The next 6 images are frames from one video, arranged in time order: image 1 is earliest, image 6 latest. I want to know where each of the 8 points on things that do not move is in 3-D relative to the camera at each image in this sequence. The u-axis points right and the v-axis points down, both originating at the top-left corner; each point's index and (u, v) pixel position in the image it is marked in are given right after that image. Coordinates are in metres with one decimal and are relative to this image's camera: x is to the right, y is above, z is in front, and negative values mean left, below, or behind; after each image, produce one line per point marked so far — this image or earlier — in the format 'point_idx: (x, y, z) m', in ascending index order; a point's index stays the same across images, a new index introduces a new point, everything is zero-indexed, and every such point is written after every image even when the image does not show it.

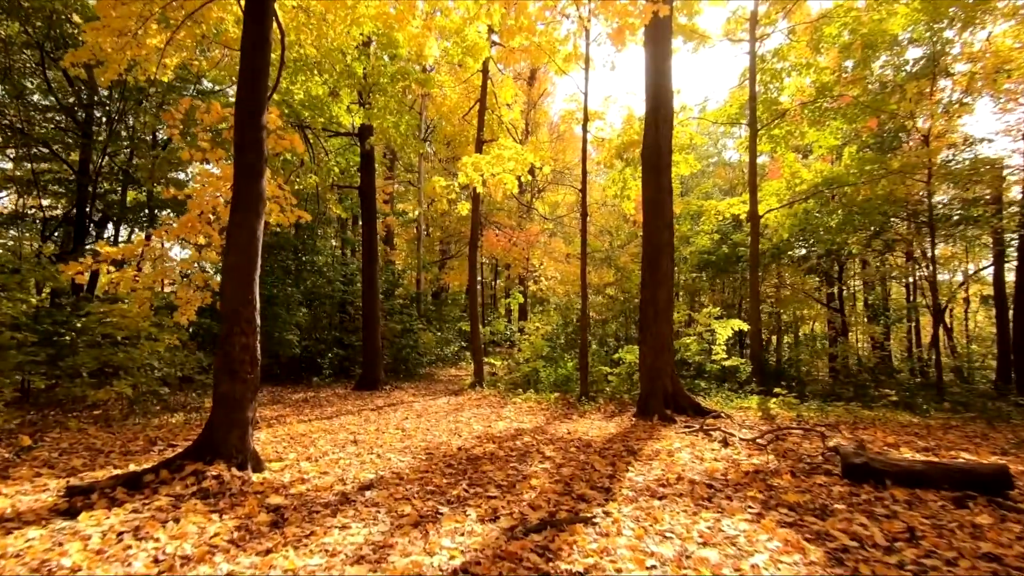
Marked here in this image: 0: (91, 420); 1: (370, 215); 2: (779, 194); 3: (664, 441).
0: (-5.3, -1.7, +6.0) m
1: (-3.5, +1.8, +11.6) m
2: (+7.7, +2.7, +13.7) m
3: (+1.8, -1.8, +5.7) m
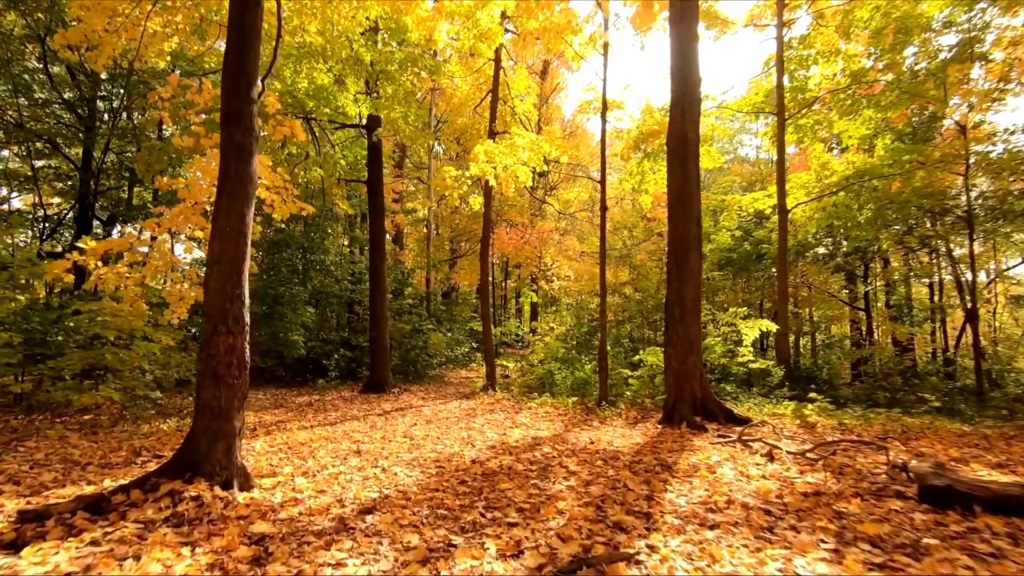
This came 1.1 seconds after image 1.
0: (-5.1, -1.6, +5.6) m
1: (-3.1, +1.8, +11.2) m
2: (+8.1, +2.7, +13.0) m
3: (+2.0, -1.8, +5.1) m
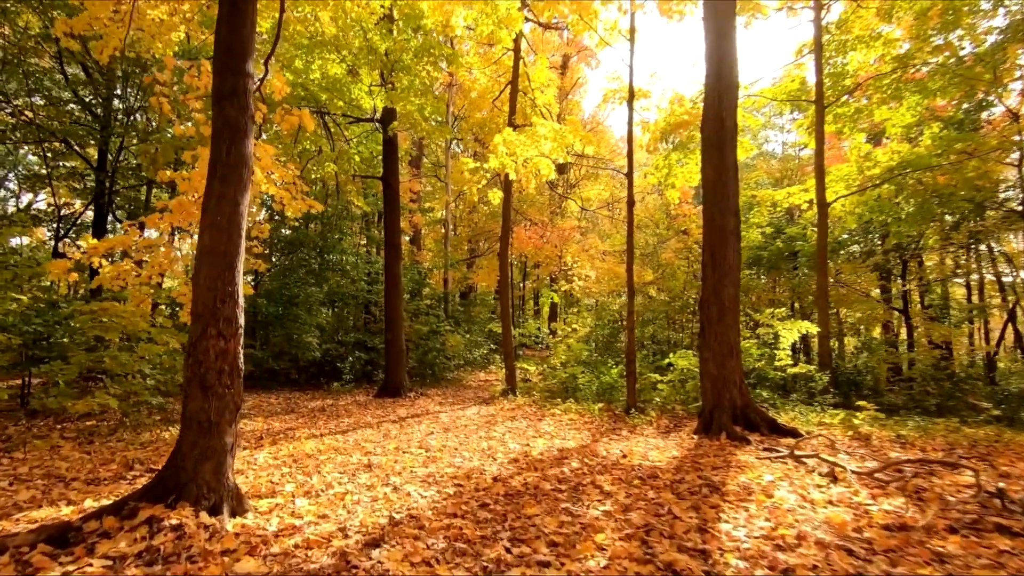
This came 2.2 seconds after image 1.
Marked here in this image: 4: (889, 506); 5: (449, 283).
0: (-4.8, -1.6, +5.3) m
1: (-2.7, +1.8, +10.8) m
2: (+8.6, +2.8, +12.2) m
3: (+2.3, -1.8, +4.6) m
4: (+2.8, -1.6, +3.6) m
5: (-2.2, +0.2, +16.6) m
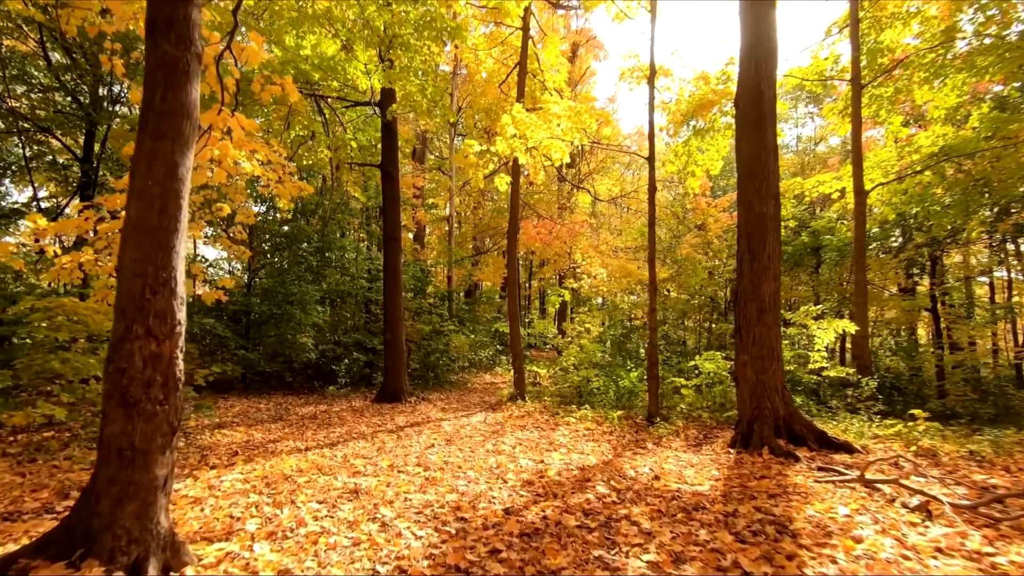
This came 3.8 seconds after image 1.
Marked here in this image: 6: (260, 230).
0: (-4.7, -1.5, +4.5) m
1: (-2.5, +1.9, +10.1) m
2: (+8.8, +2.9, +11.3) m
3: (+2.4, -1.7, +3.8) m
4: (+2.9, -1.6, +2.8) m
5: (-2.0, +0.2, +15.9) m
6: (-6.1, +1.4, +11.5) m
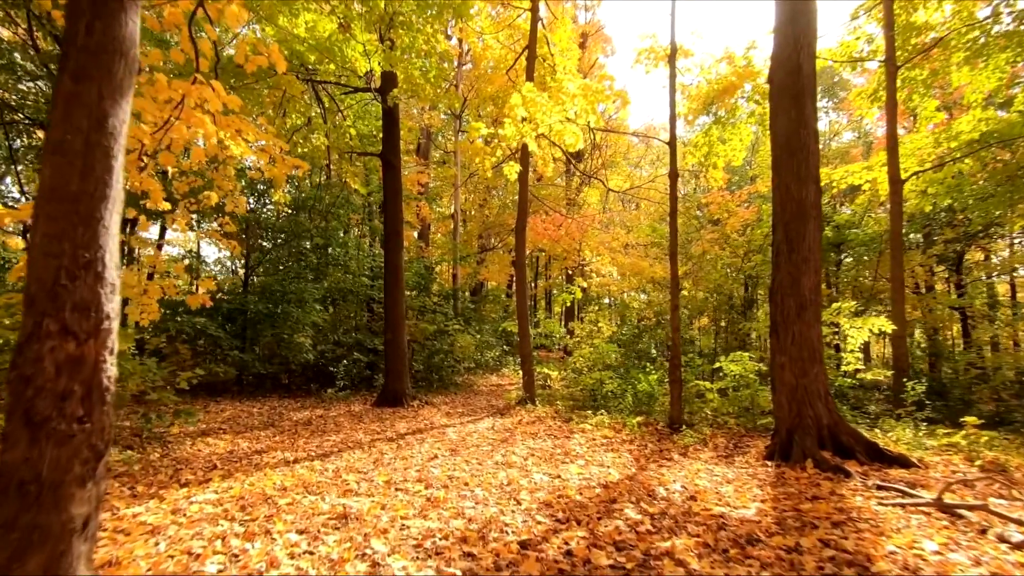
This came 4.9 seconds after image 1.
0: (-4.6, -1.5, +4.0) m
1: (-2.3, +2.0, +9.5) m
2: (+9.0, +2.9, +10.6) m
3: (+2.5, -1.6, +3.2) m
4: (+3.0, -1.5, +2.1) m
5: (-1.7, +0.3, +15.3) m
6: (-5.9, +1.4, +11.0) m
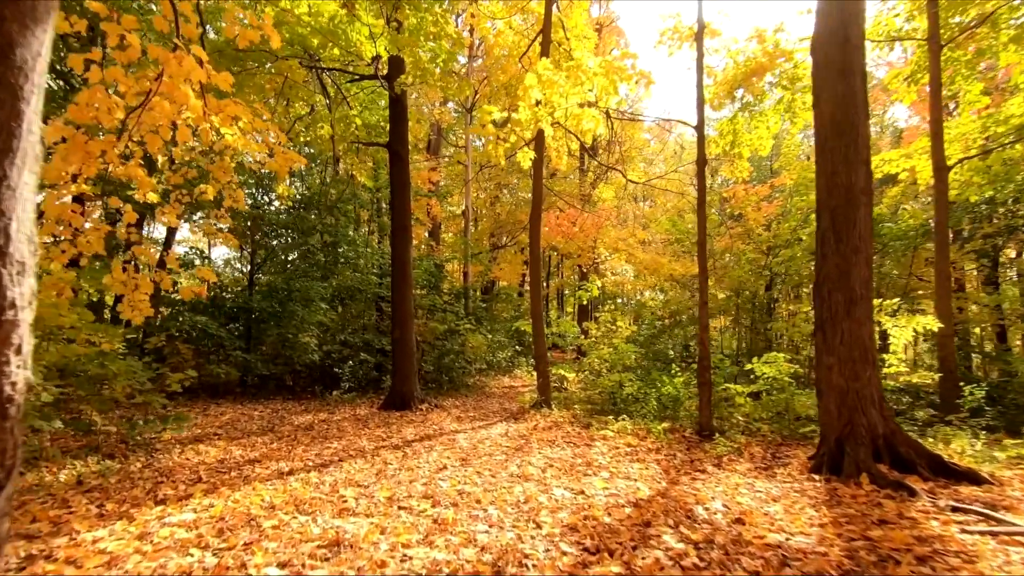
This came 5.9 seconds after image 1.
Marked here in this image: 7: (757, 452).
0: (-4.4, -1.4, +3.6) m
1: (-2.1, +2.0, +9.0) m
2: (+9.2, +3.0, +9.9) m
3: (+2.6, -1.5, +2.6) m
4: (+3.1, -1.4, +1.6) m
5: (-1.3, +0.3, +14.8) m
6: (-5.6, +1.5, +10.6) m
7: (+2.9, -1.9, +5.7) m
